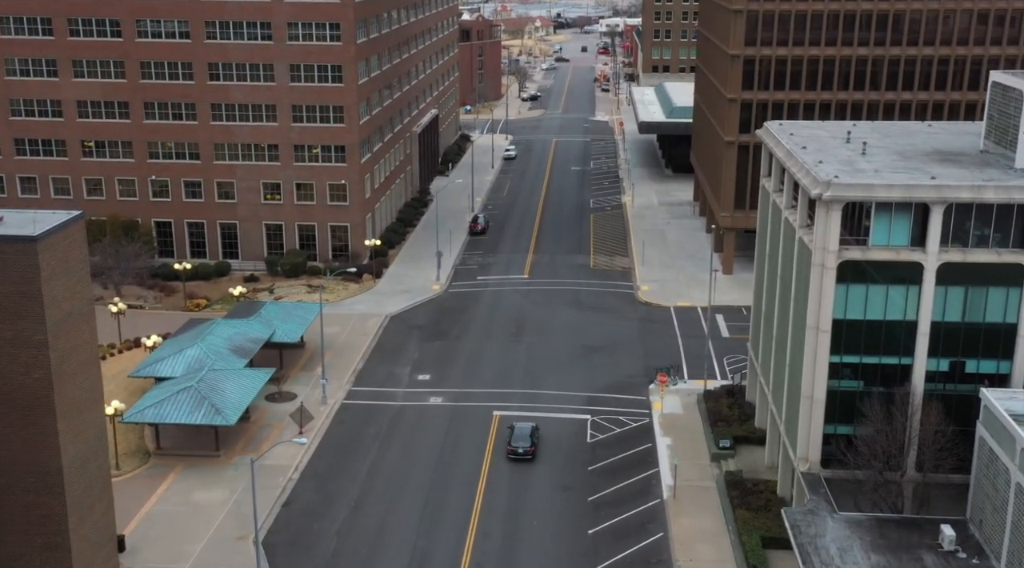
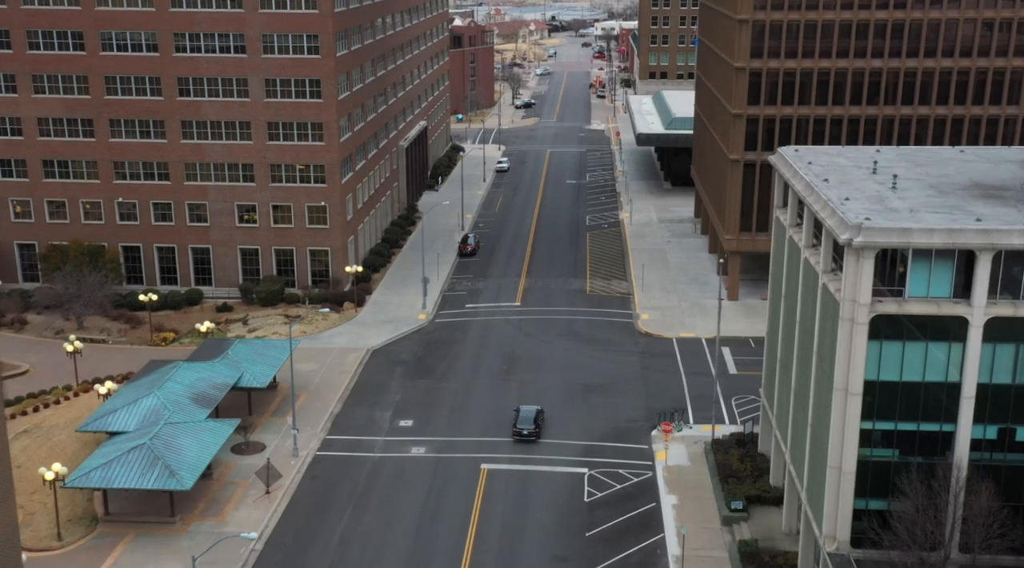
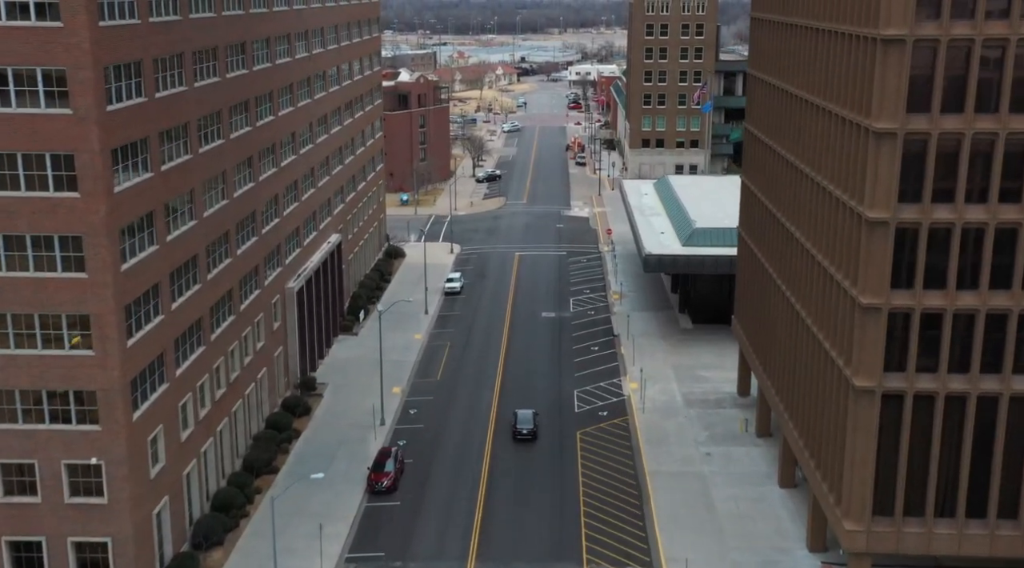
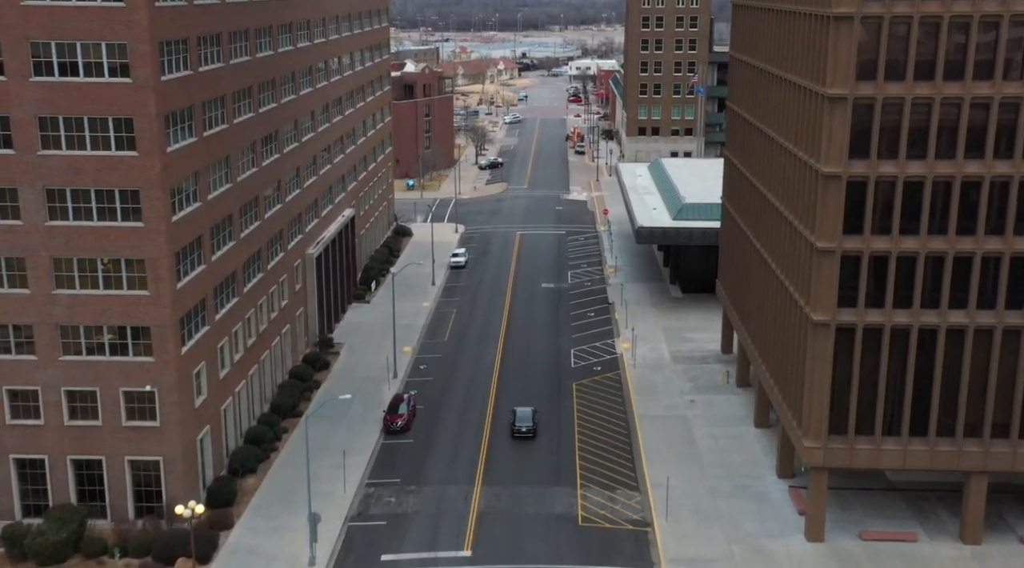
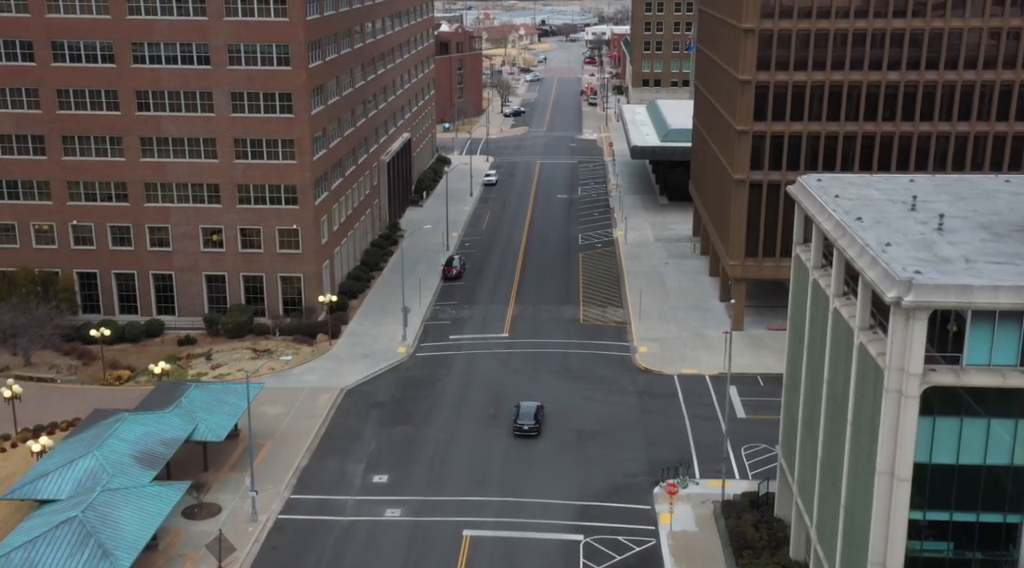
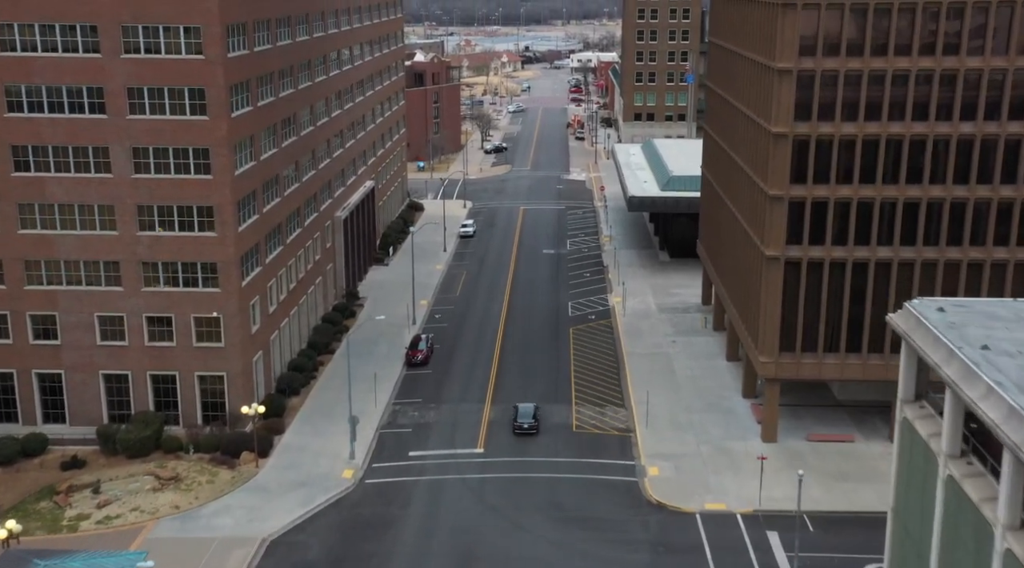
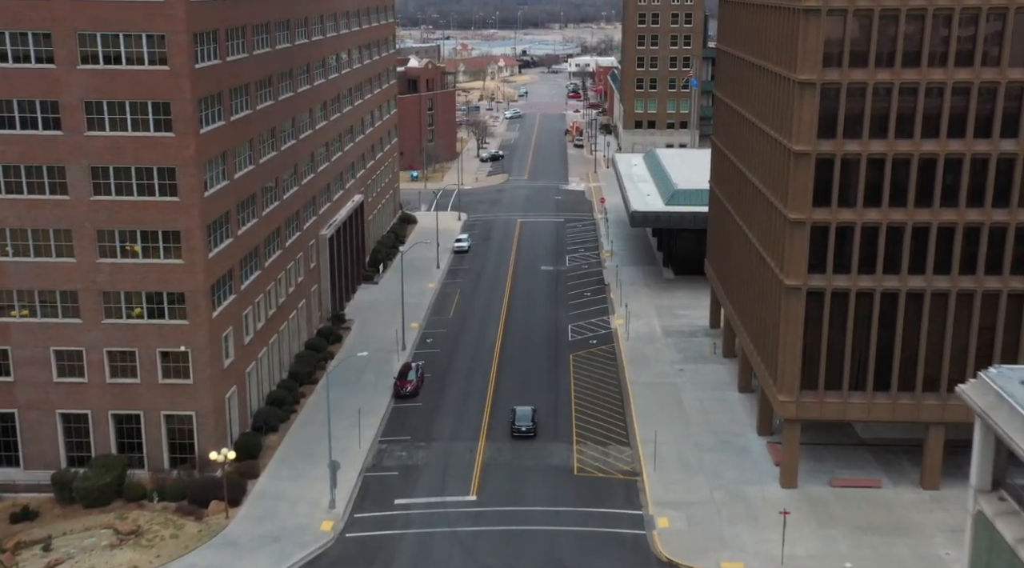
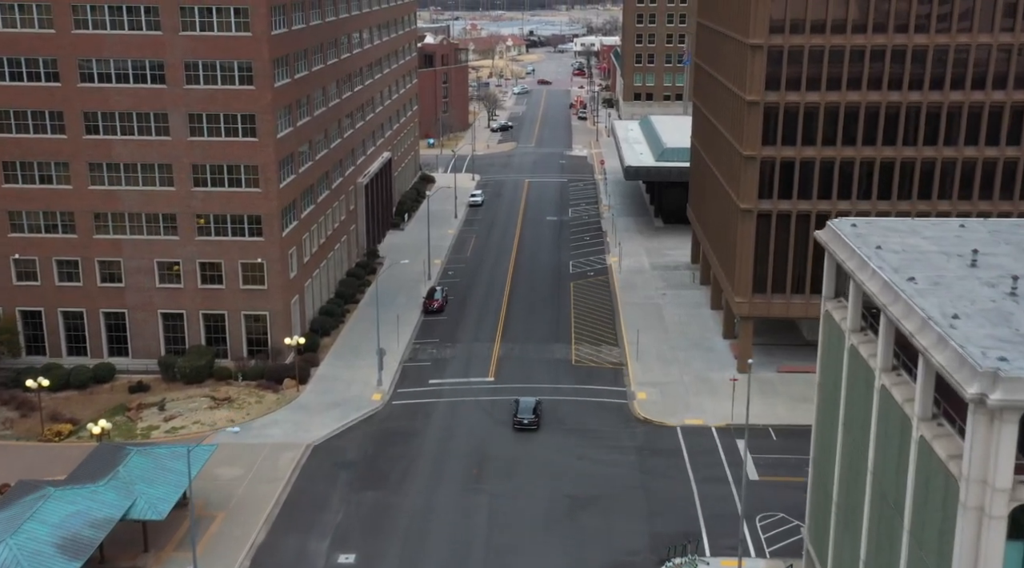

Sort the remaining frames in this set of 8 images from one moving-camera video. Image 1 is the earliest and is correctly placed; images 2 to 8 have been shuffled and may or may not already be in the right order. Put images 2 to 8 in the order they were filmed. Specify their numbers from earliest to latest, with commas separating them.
2, 5, 8, 6, 7, 4, 3
